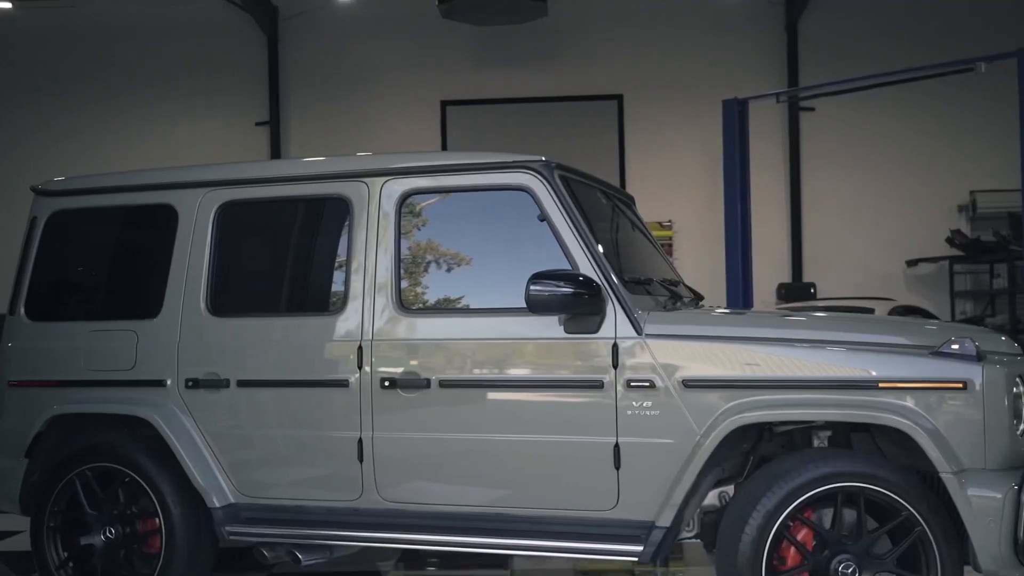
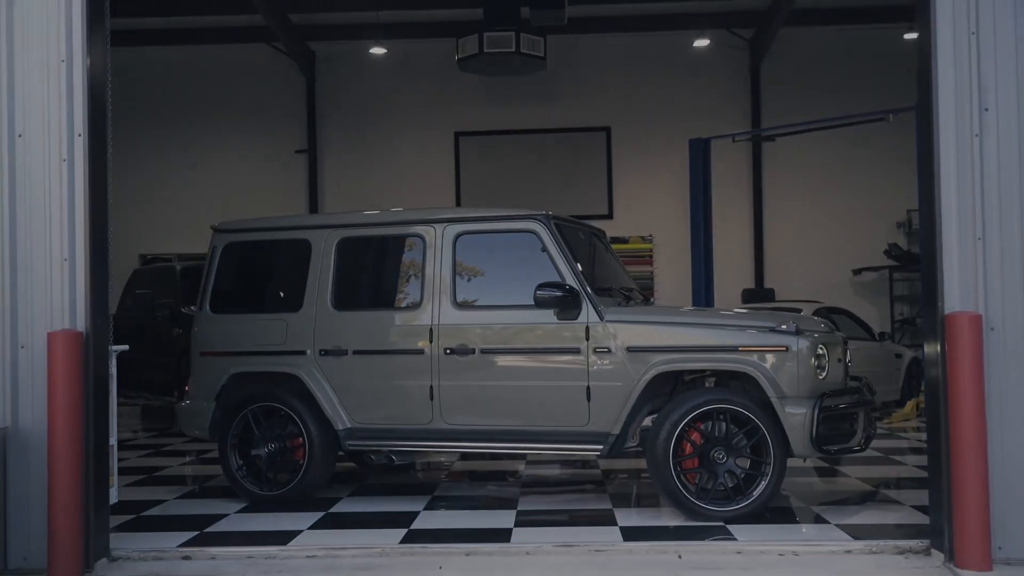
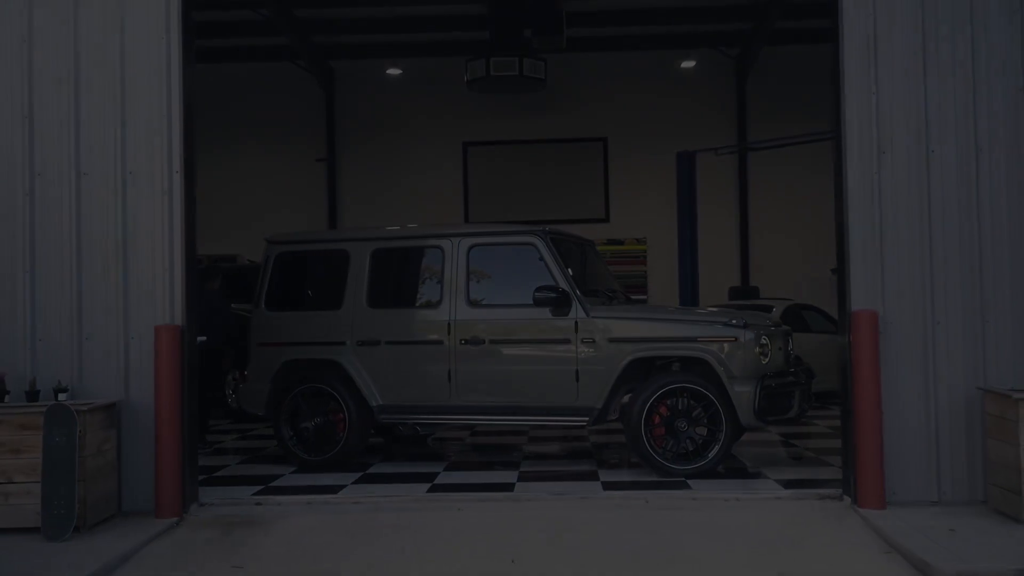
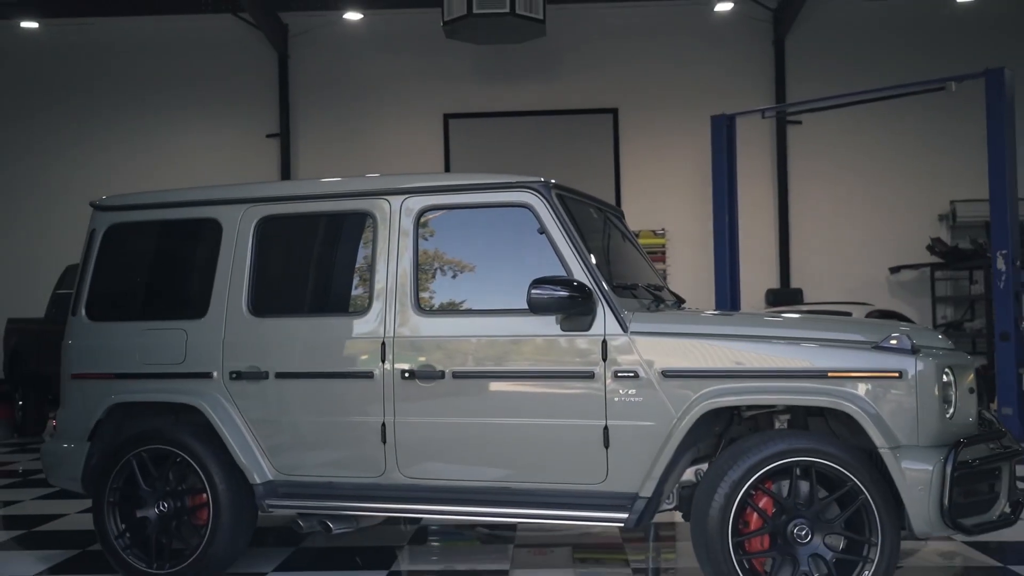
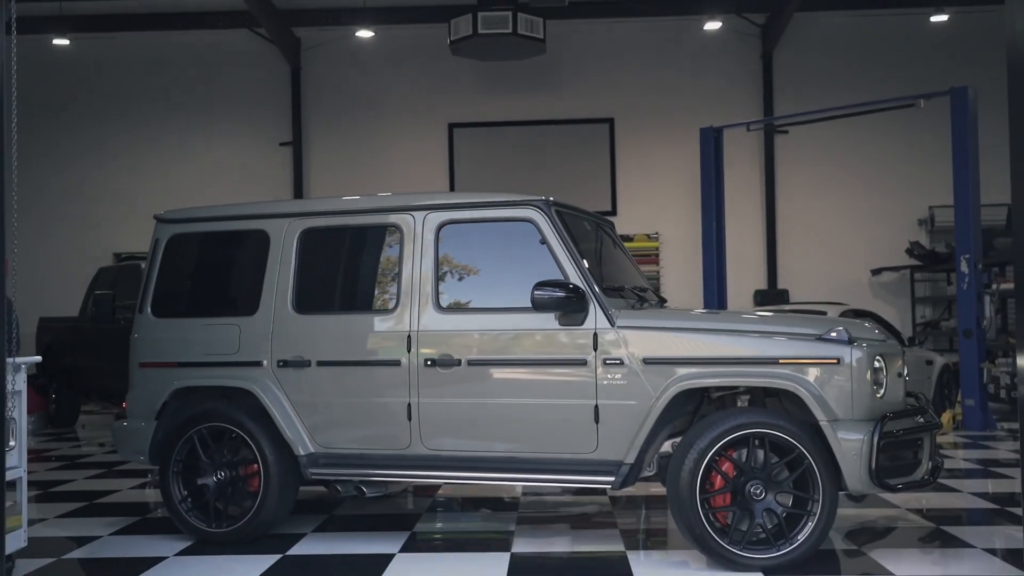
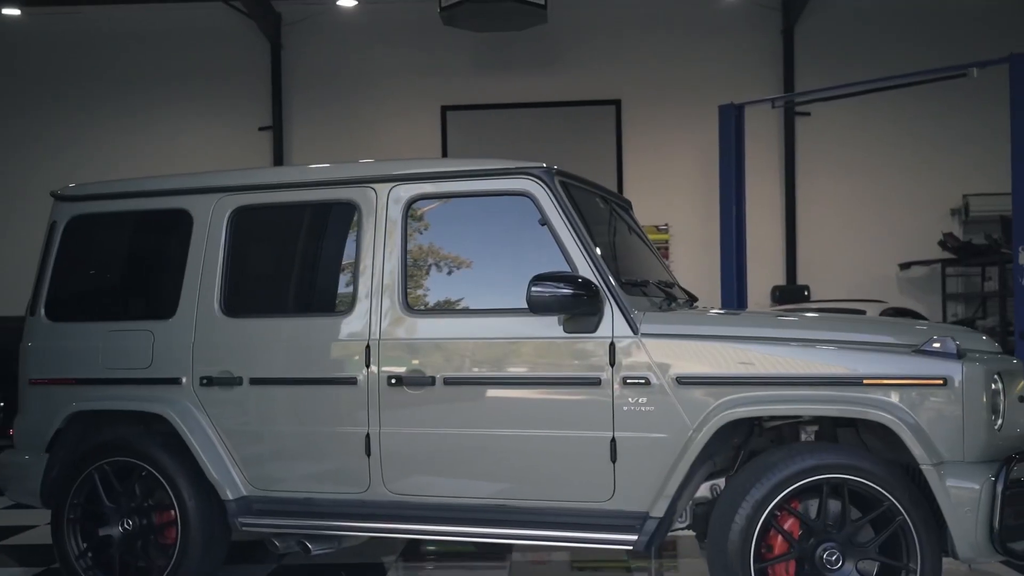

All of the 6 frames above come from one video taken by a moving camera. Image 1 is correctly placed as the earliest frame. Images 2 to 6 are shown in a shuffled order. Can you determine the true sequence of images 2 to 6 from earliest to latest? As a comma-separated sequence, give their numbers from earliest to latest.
6, 4, 5, 2, 3
